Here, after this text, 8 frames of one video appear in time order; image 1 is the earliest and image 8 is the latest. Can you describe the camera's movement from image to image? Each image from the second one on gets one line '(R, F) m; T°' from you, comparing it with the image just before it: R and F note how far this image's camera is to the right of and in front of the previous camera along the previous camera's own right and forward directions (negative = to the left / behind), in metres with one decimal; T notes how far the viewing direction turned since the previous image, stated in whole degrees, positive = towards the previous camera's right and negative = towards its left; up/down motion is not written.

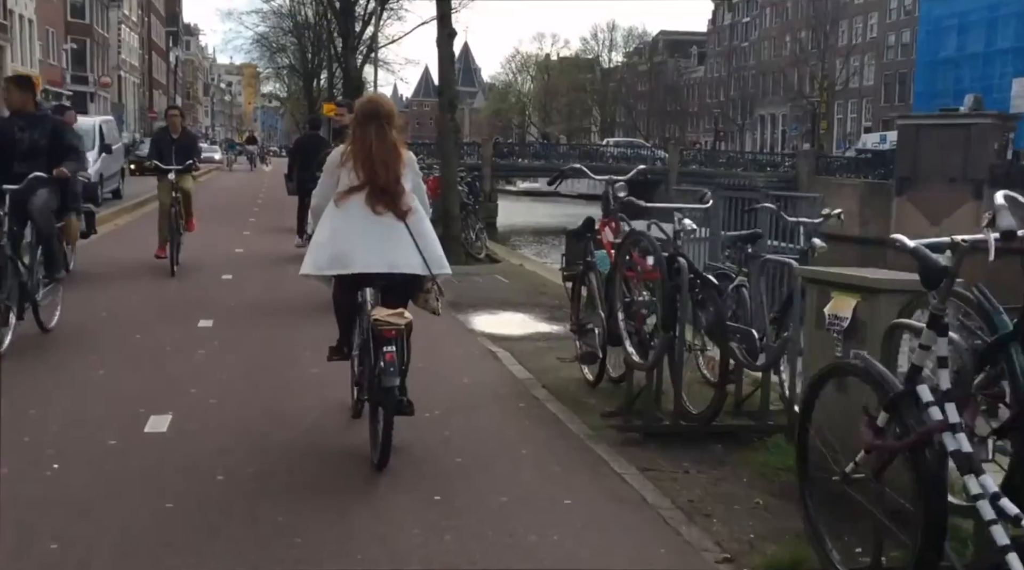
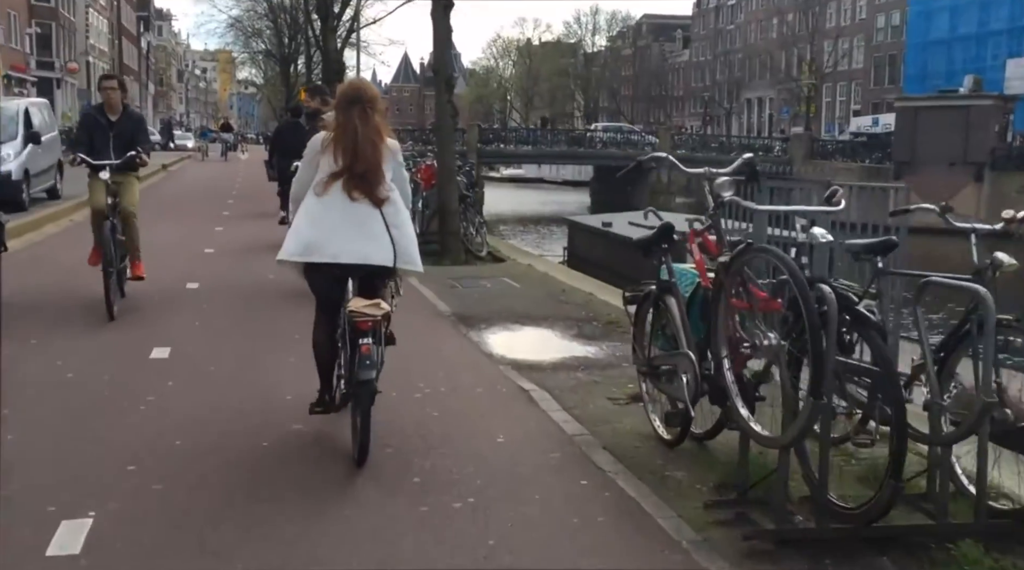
(-0.3, +1.5) m; +1°
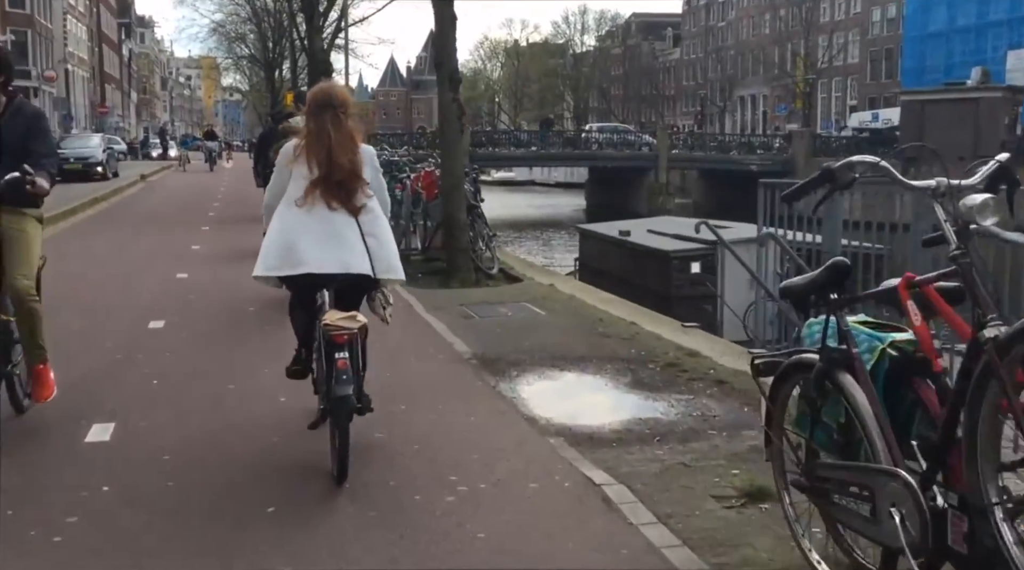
(-0.3, +1.5) m; +1°
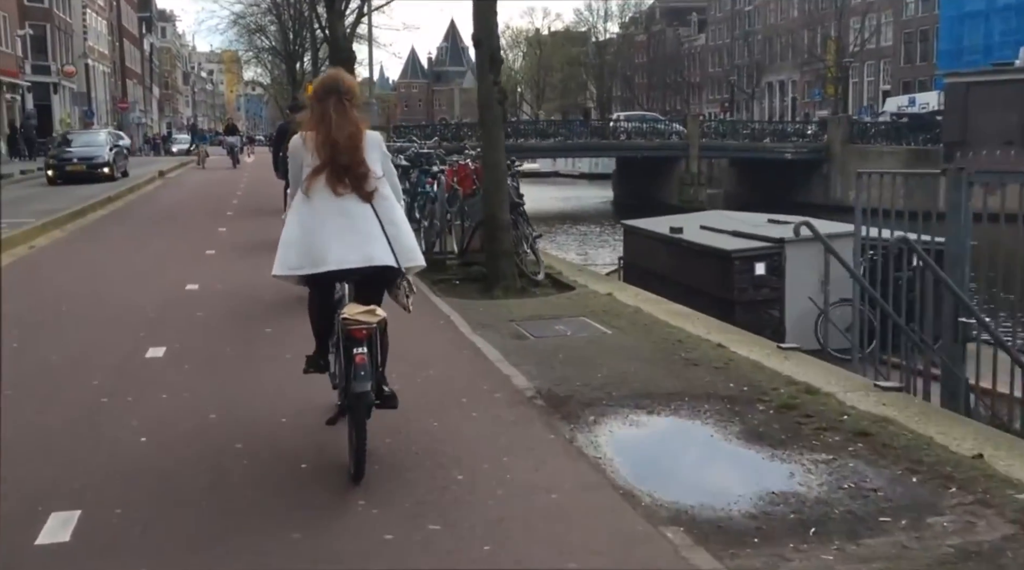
(-0.3, +1.3) m; -1°
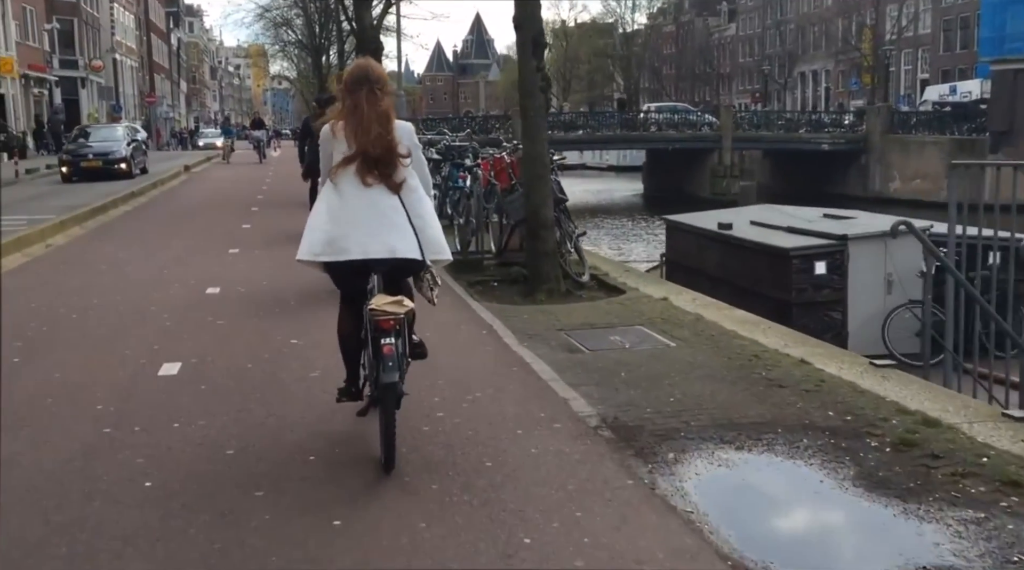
(-0.2, +0.8) m; -1°
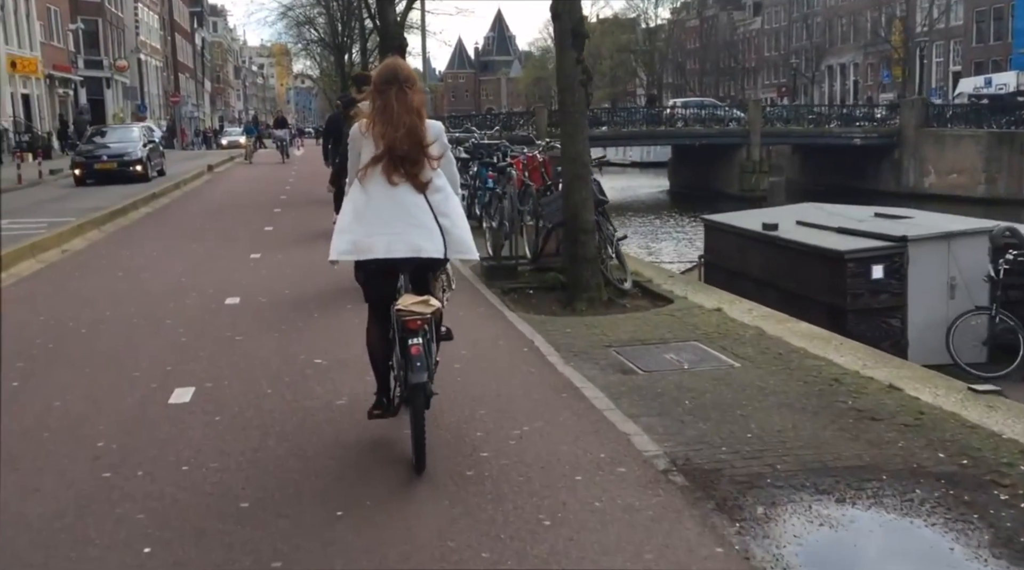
(-0.1, +0.7) m; -1°
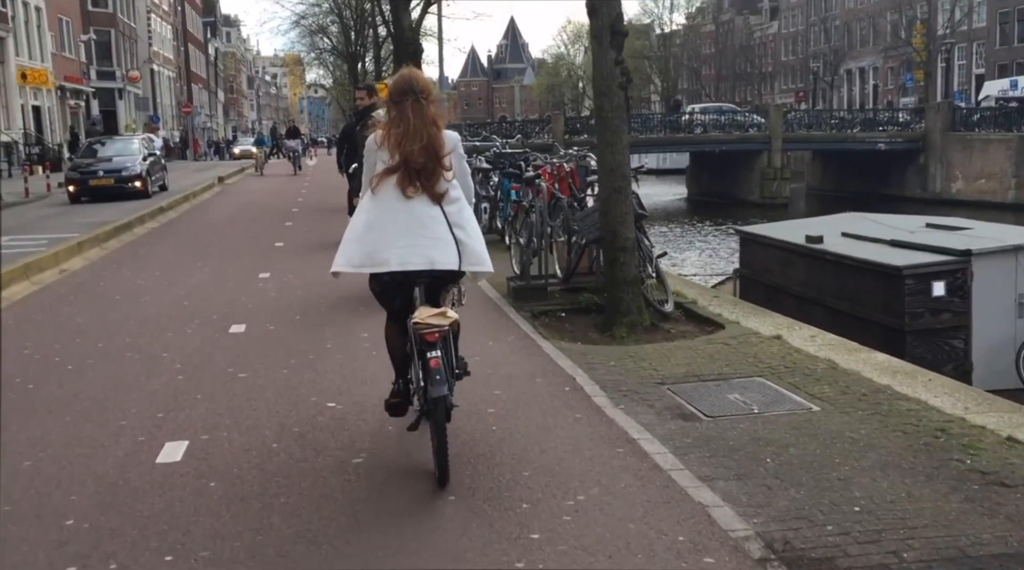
(-0.1, +0.8) m; -1°
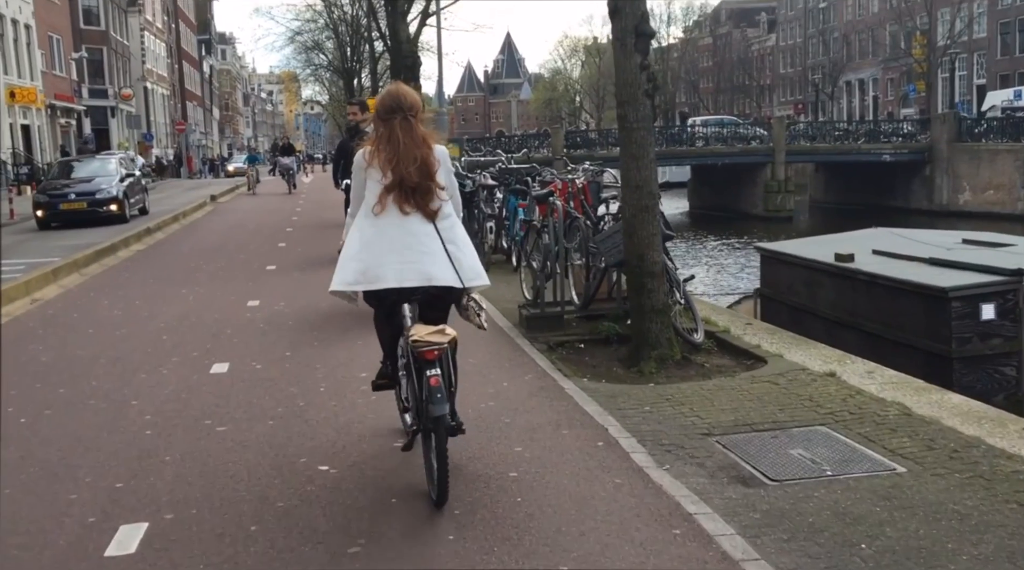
(-0.1, +0.9) m; 0°
